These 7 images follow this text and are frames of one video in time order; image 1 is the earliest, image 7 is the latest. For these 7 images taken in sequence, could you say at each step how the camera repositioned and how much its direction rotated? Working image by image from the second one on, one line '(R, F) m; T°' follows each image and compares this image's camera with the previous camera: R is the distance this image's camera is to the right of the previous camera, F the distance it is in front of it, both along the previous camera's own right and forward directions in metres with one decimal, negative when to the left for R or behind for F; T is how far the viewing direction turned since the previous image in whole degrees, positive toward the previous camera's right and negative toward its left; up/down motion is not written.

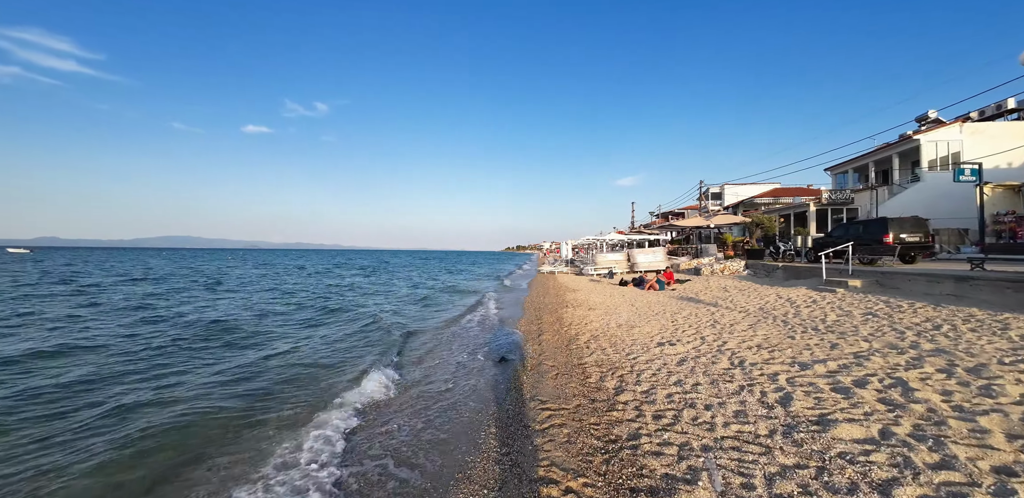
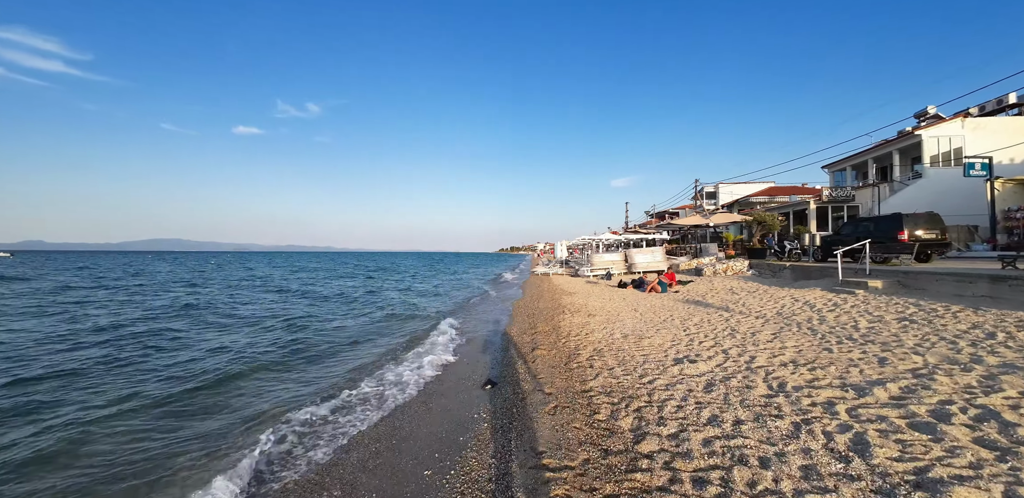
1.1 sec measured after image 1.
(+0.1, +1.2) m; +1°
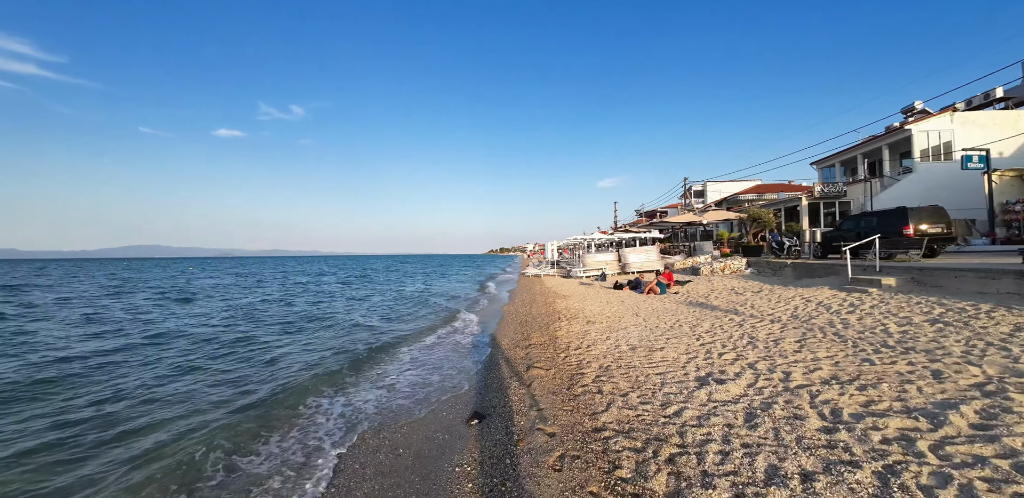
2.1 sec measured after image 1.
(0.0, +1.0) m; +2°
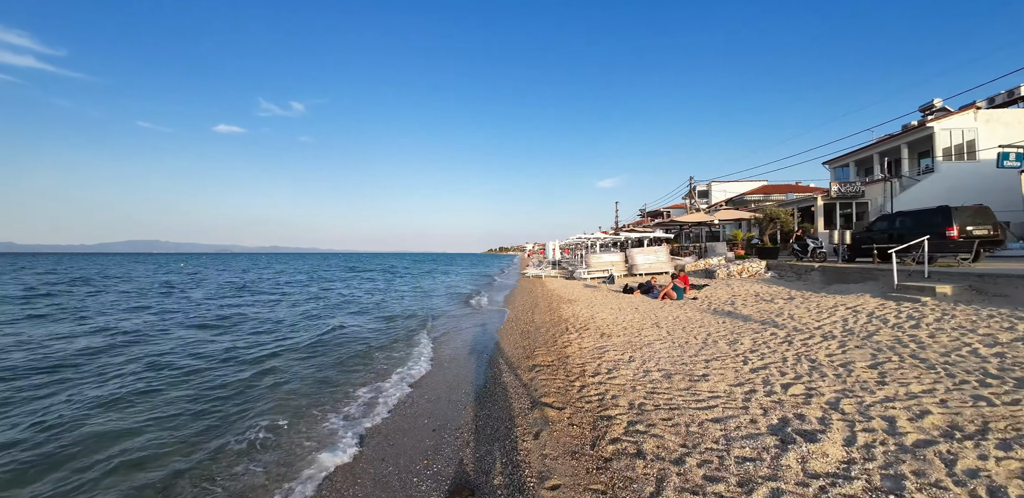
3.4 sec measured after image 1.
(0.0, +1.4) m; 0°
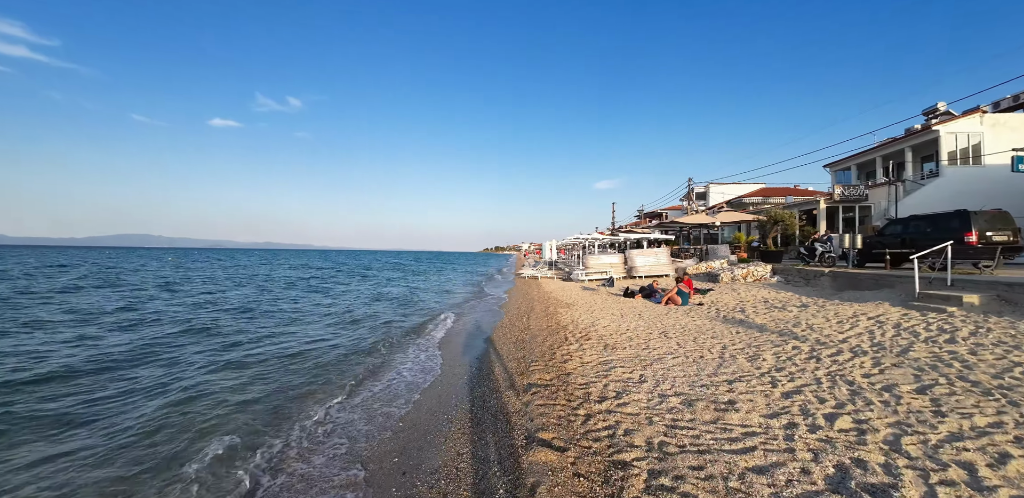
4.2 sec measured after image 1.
(0.0, +0.8) m; +1°
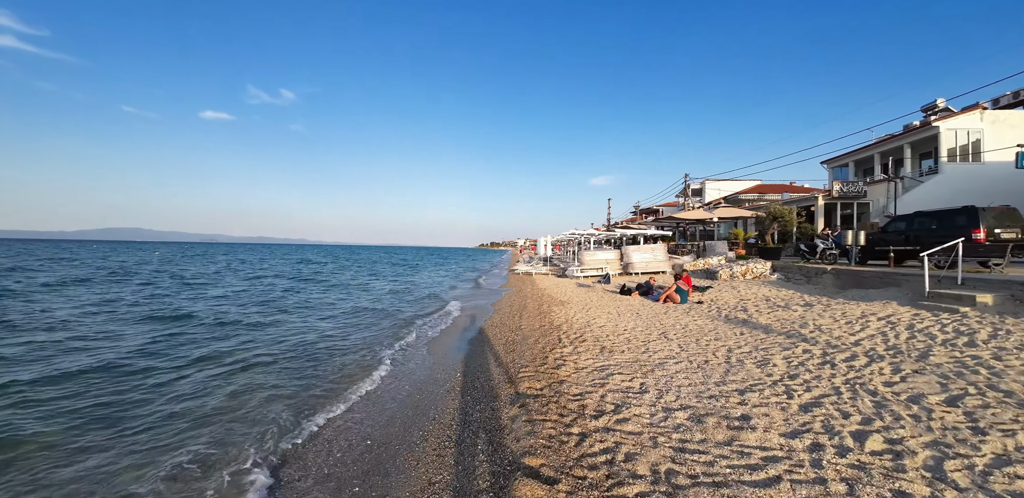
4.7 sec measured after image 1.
(+0.1, +0.5) m; +1°
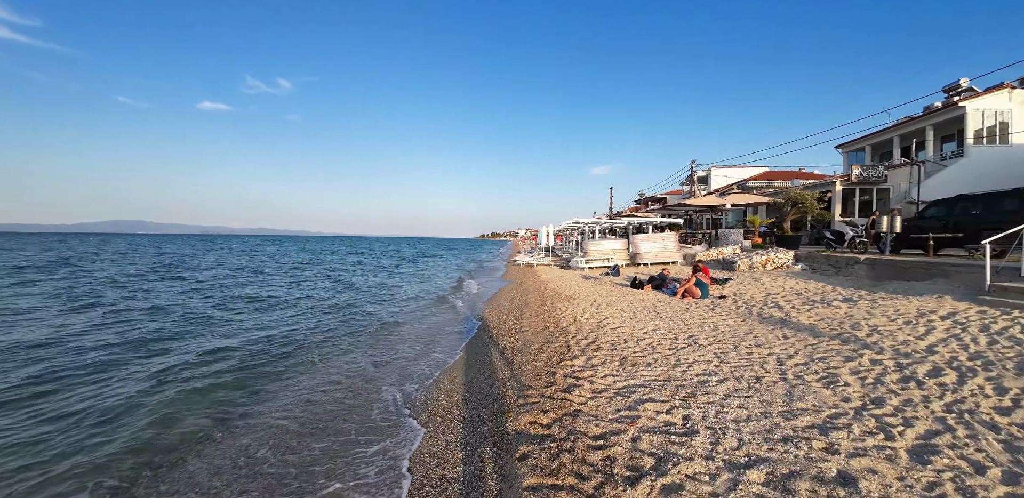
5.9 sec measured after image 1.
(0.0, +1.2) m; 0°
